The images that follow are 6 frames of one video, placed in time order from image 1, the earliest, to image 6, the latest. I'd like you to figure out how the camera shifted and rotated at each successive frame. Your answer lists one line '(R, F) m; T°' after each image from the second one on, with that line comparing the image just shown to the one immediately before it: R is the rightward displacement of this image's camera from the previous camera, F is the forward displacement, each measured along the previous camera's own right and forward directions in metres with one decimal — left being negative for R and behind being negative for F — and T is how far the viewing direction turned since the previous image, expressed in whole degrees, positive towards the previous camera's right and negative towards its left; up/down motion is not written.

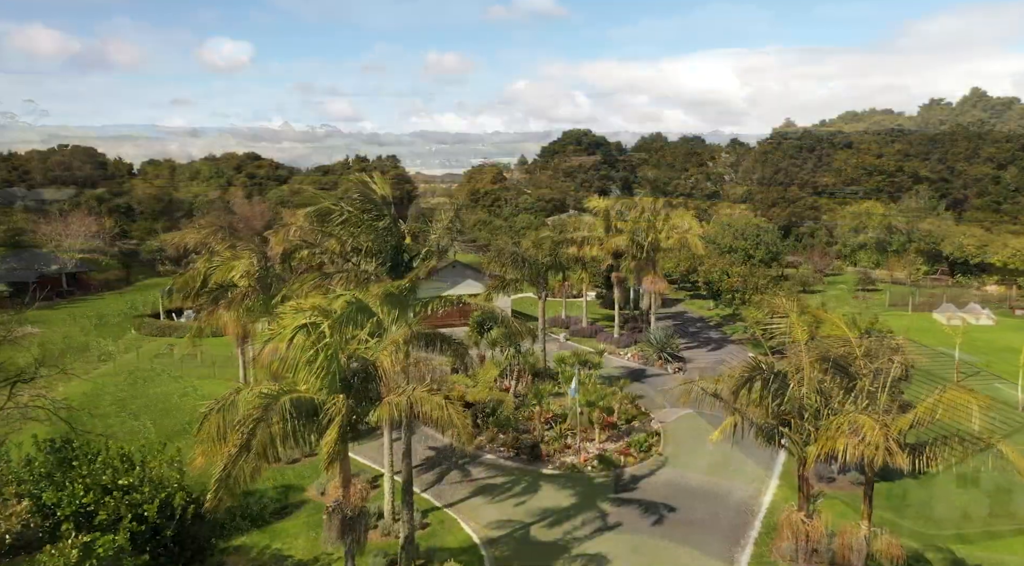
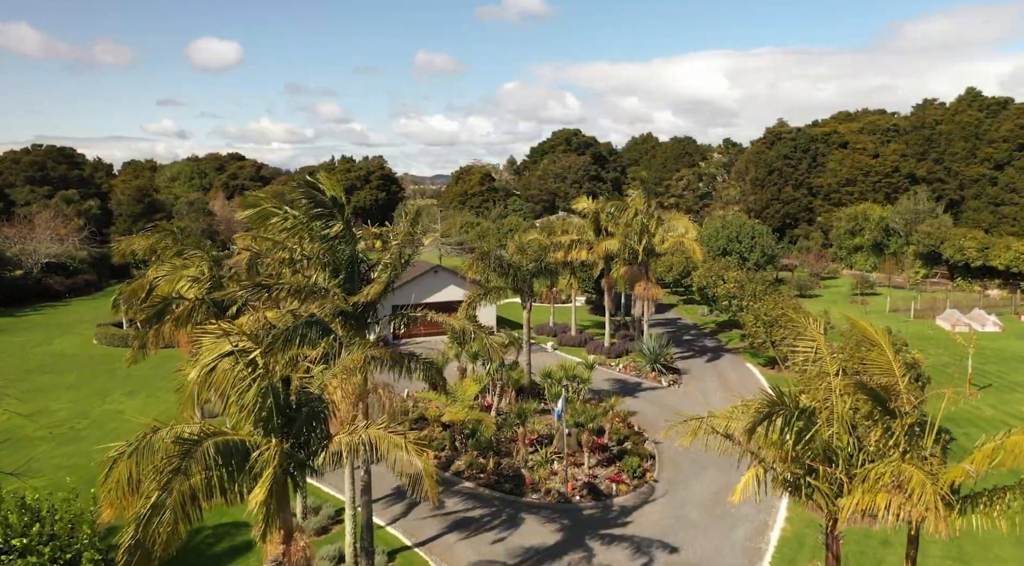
(+0.3, +2.4) m; +1°
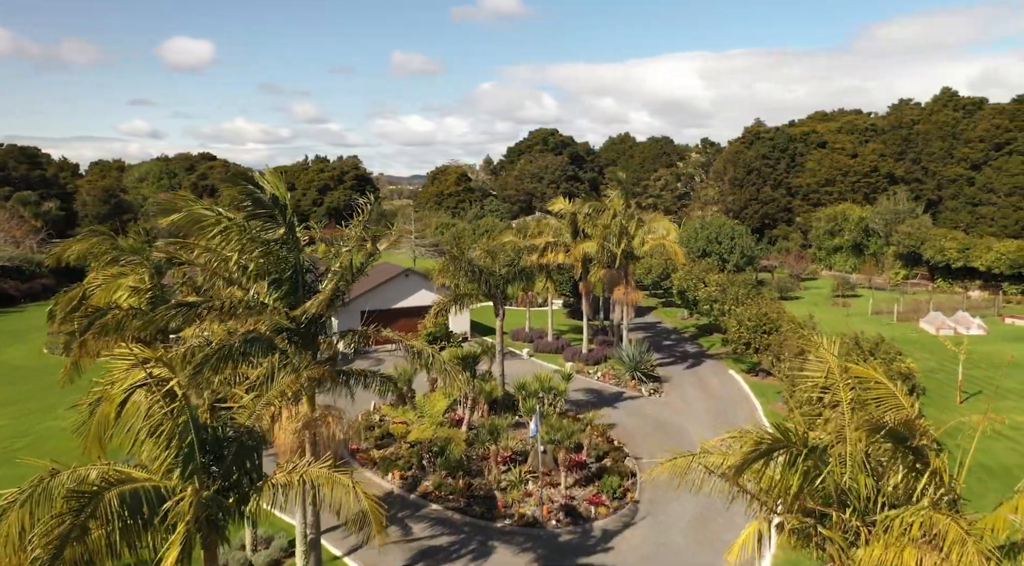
(+0.2, +1.6) m; +2°
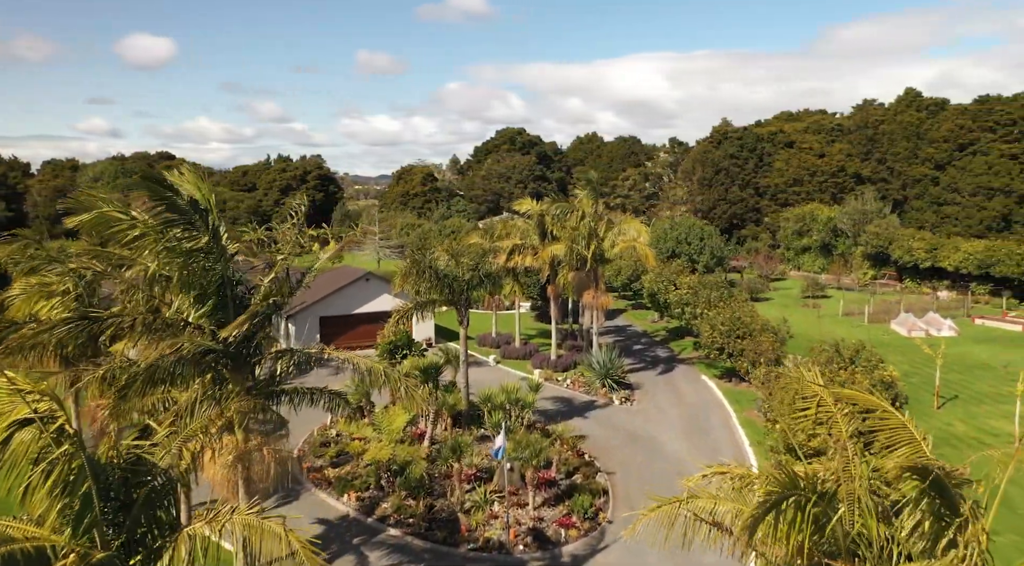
(+0.1, +1.5) m; +2°
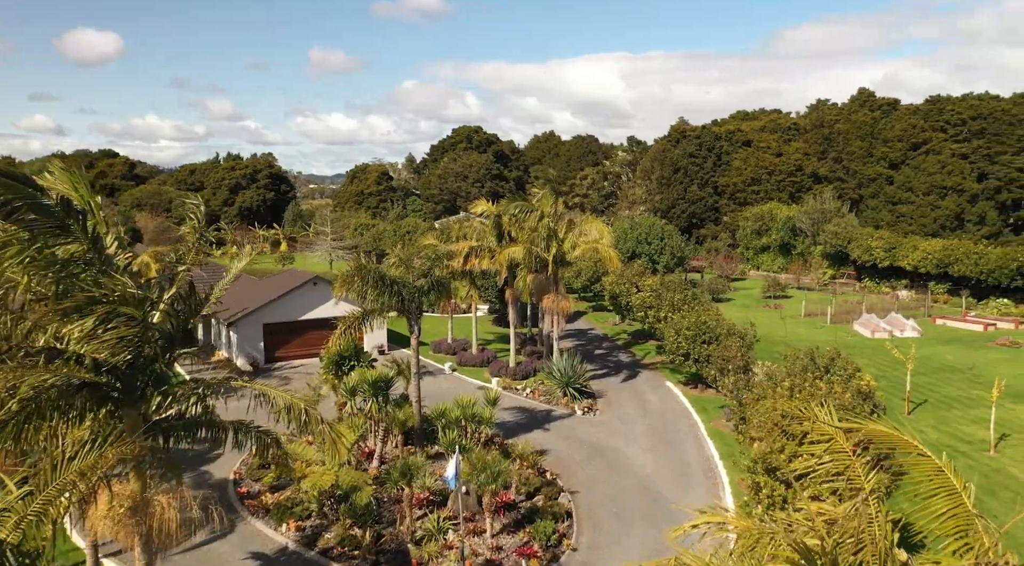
(+0.1, +1.8) m; +3°
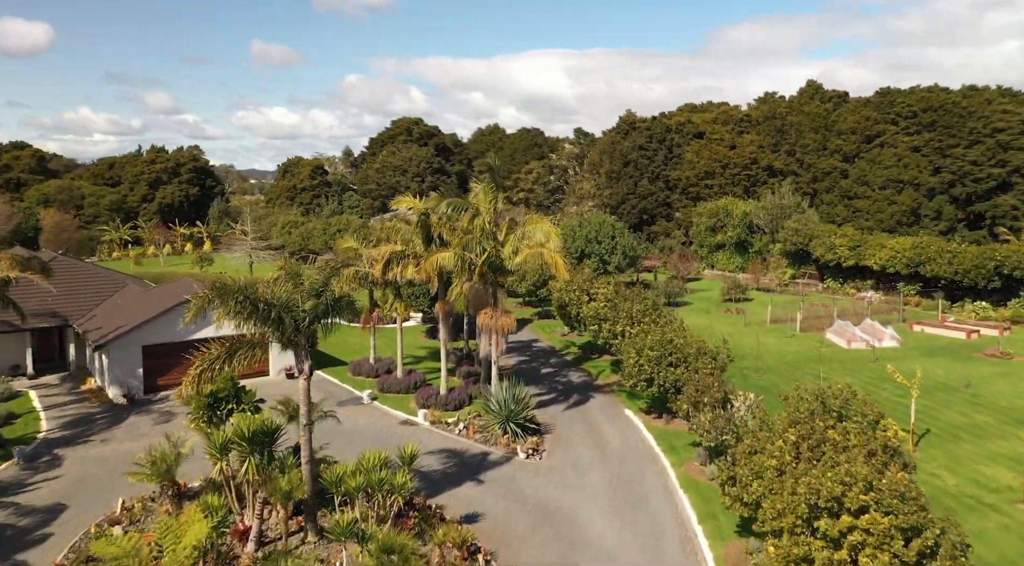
(+0.6, +5.6) m; +4°
